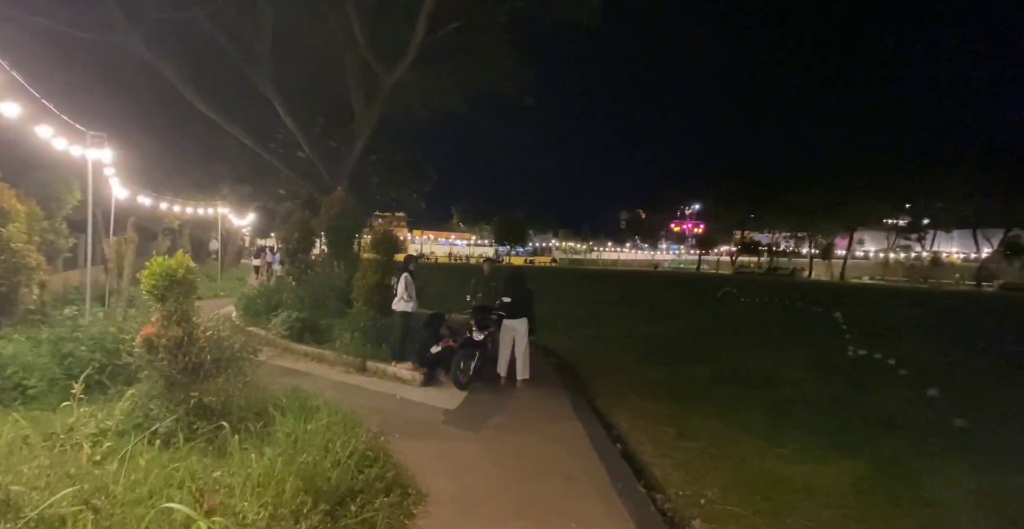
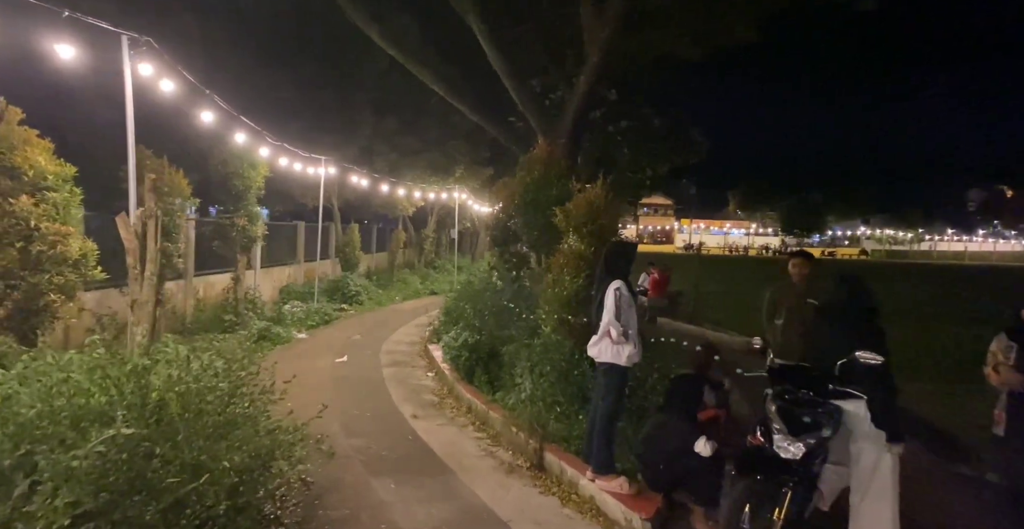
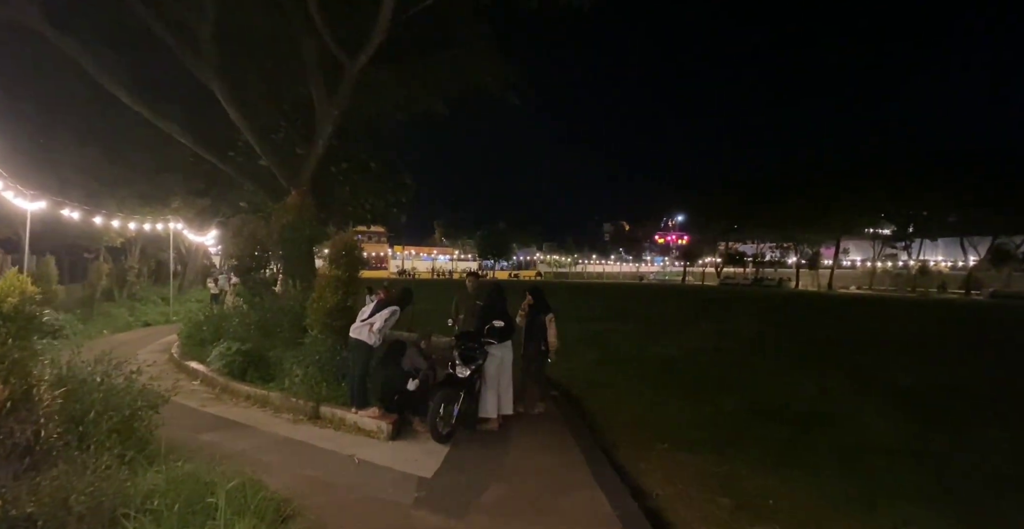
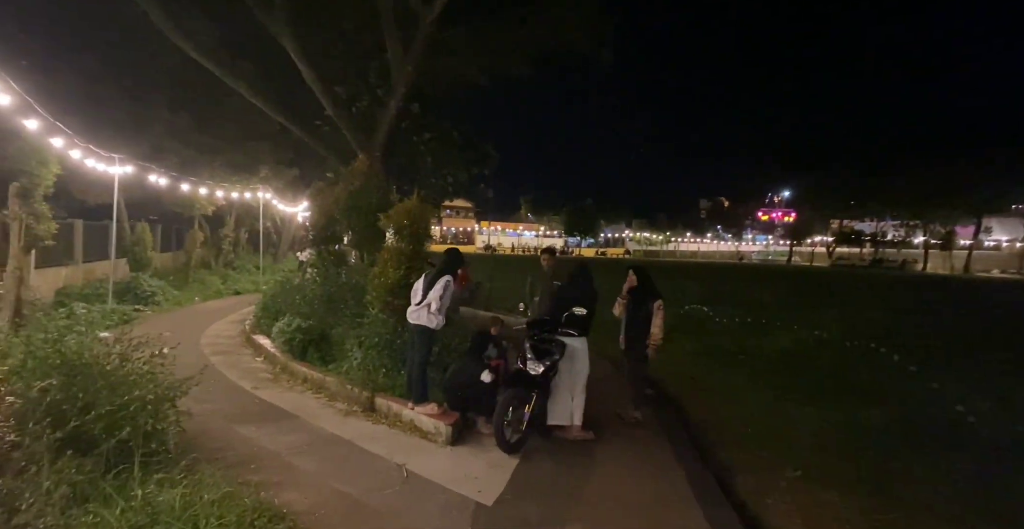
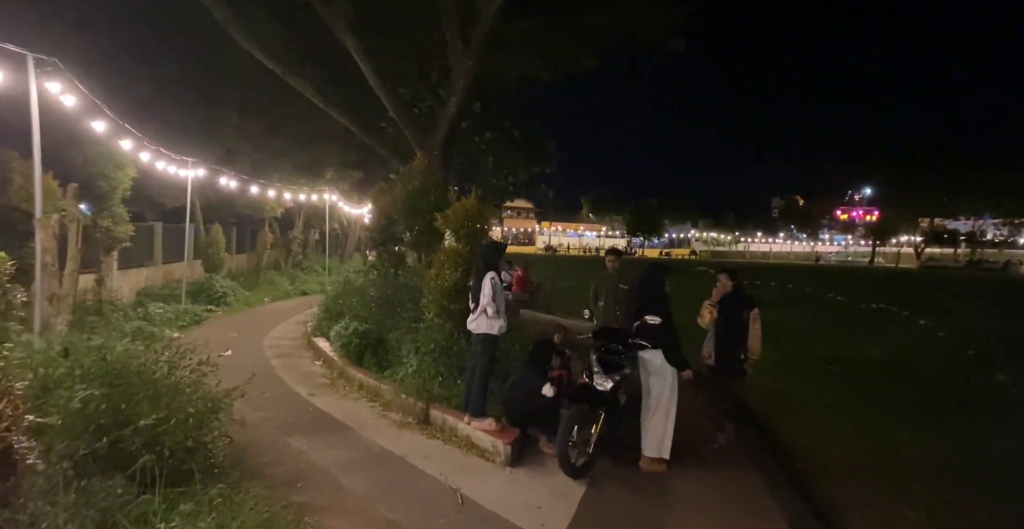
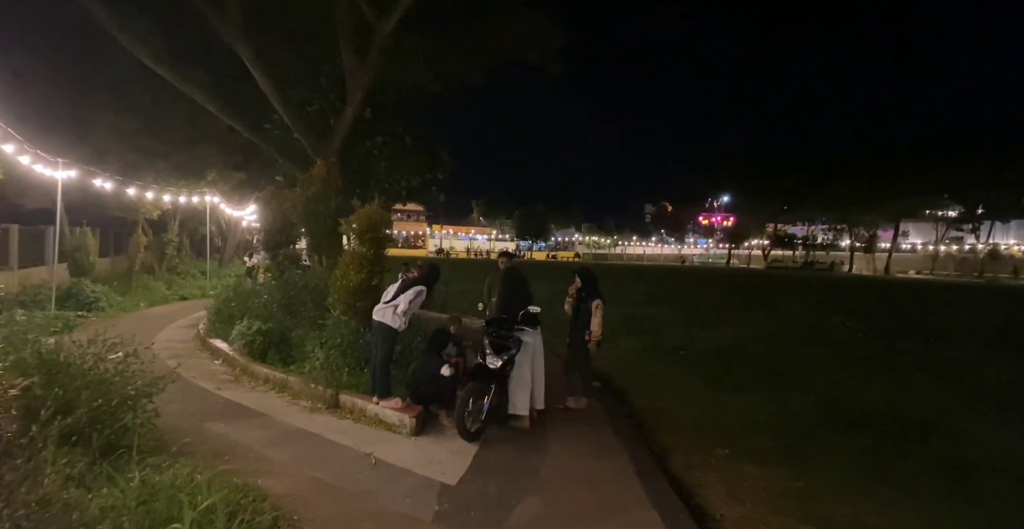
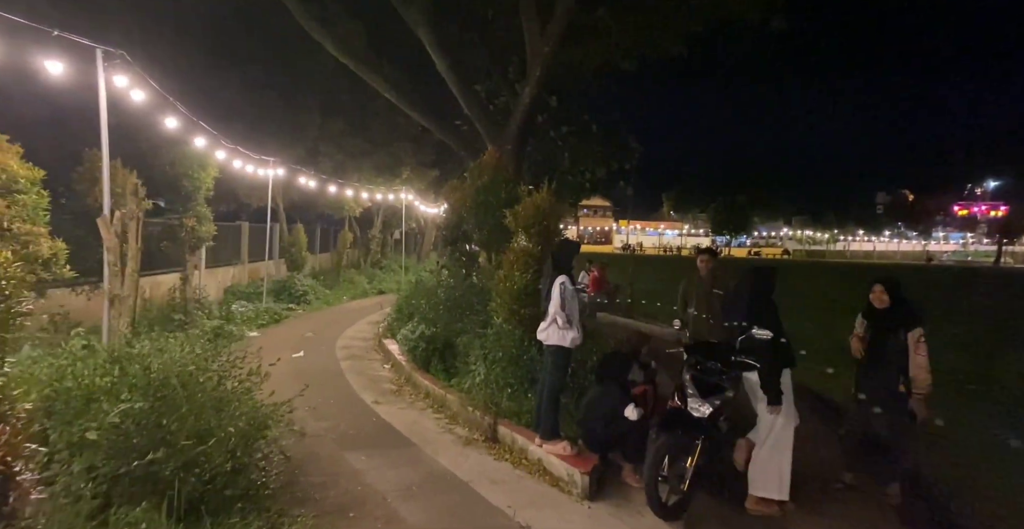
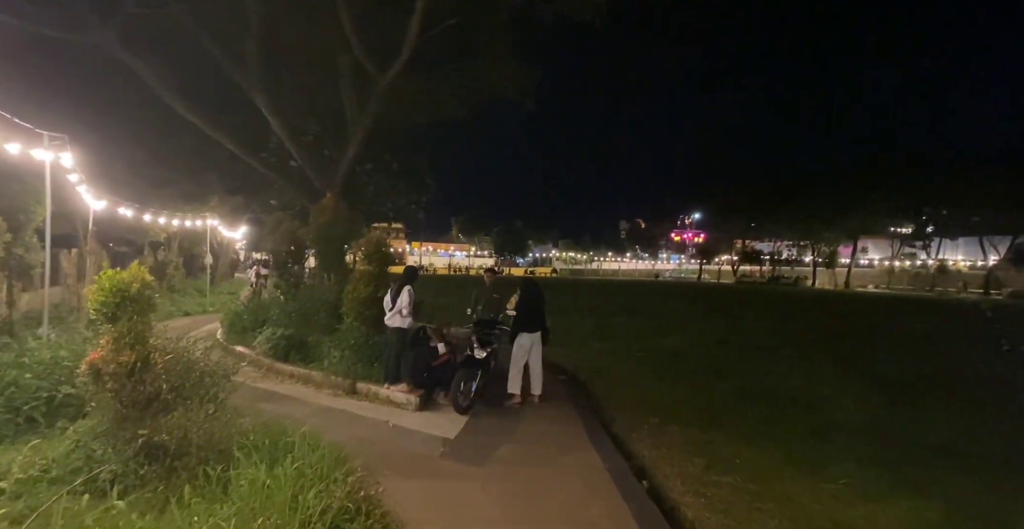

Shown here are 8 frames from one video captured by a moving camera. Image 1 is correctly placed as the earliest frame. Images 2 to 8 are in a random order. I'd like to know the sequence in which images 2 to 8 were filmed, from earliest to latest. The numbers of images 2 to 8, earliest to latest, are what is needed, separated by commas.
8, 3, 6, 4, 5, 7, 2
